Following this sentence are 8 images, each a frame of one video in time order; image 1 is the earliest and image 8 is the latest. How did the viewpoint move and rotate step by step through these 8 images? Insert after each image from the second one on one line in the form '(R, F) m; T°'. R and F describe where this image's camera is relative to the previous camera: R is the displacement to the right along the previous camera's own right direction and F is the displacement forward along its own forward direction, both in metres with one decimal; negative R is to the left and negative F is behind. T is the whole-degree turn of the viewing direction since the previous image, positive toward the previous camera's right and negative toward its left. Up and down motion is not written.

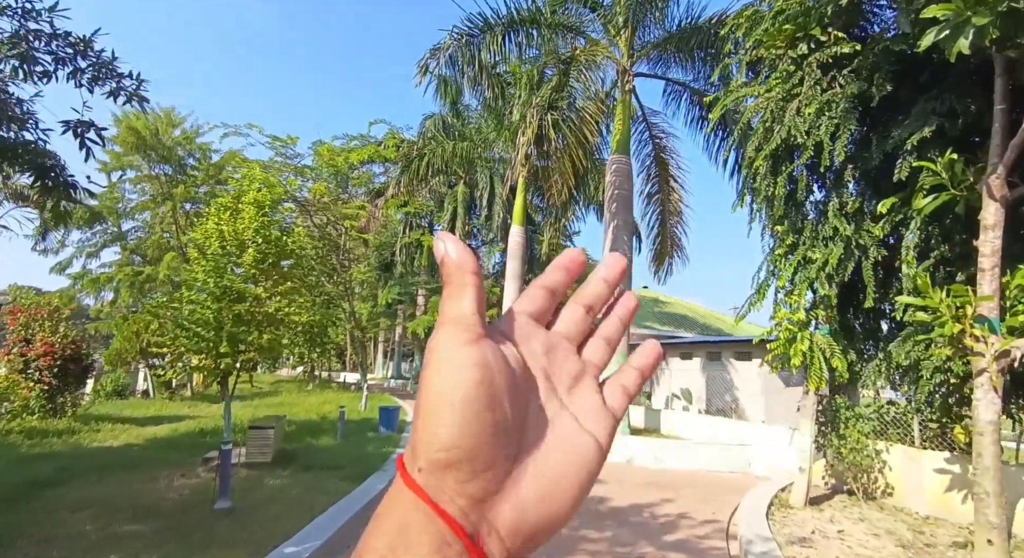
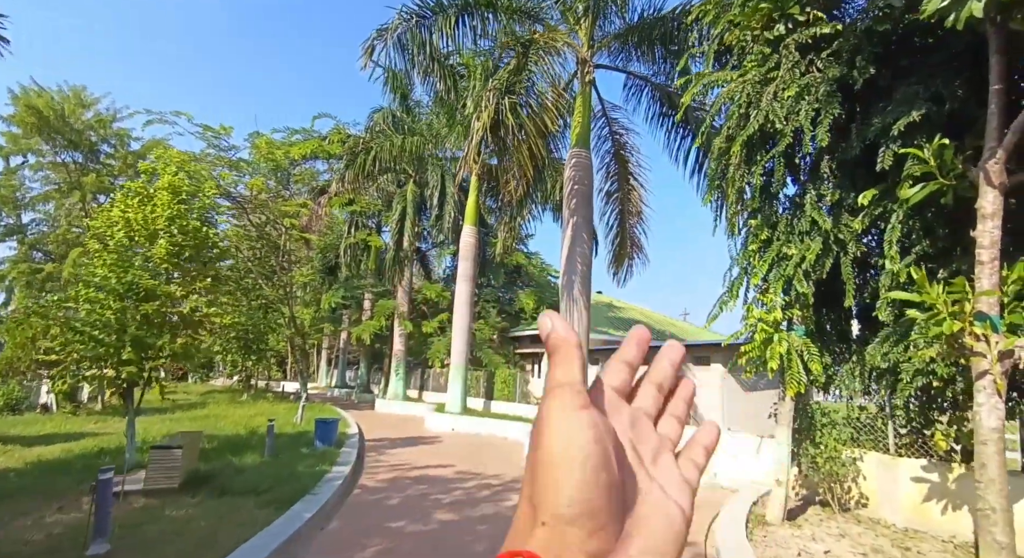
(0.0, +0.7) m; +5°
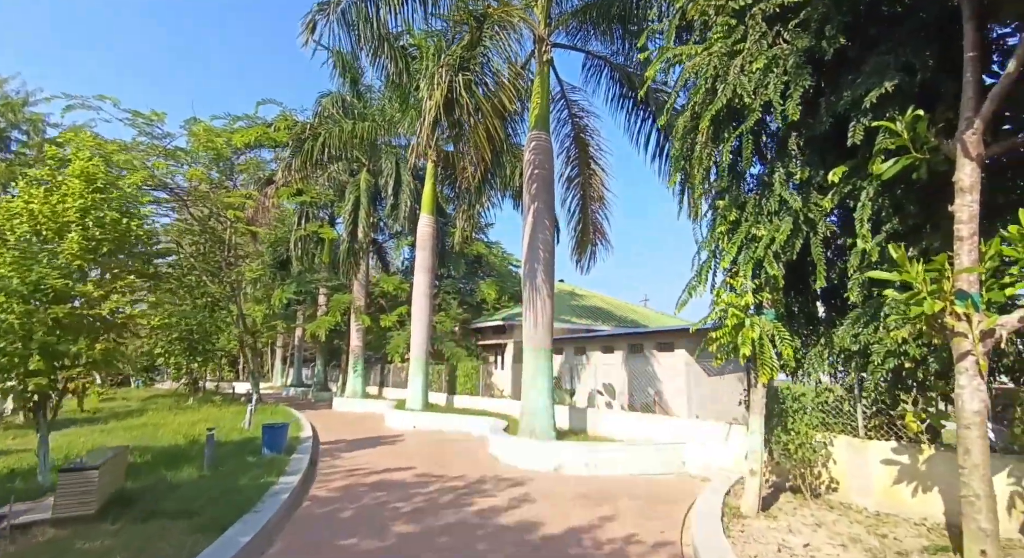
(0.0, +0.4) m; +4°
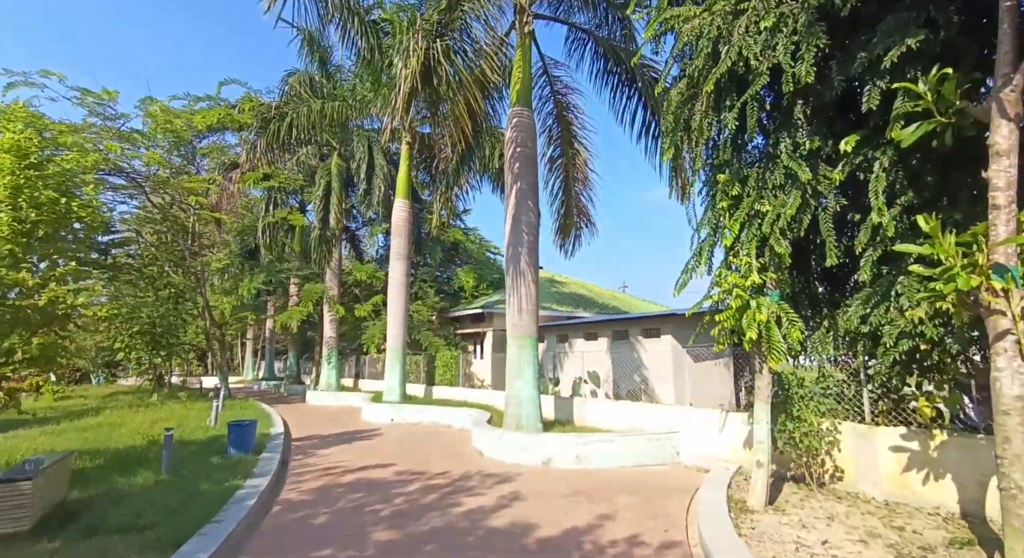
(-0.1, +0.5) m; +3°
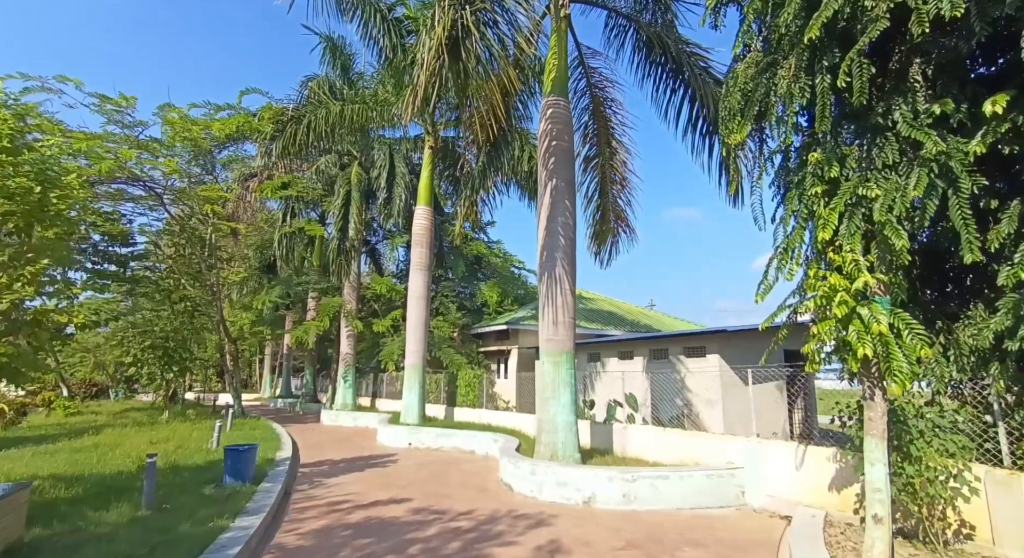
(-0.2, +1.0) m; -2°
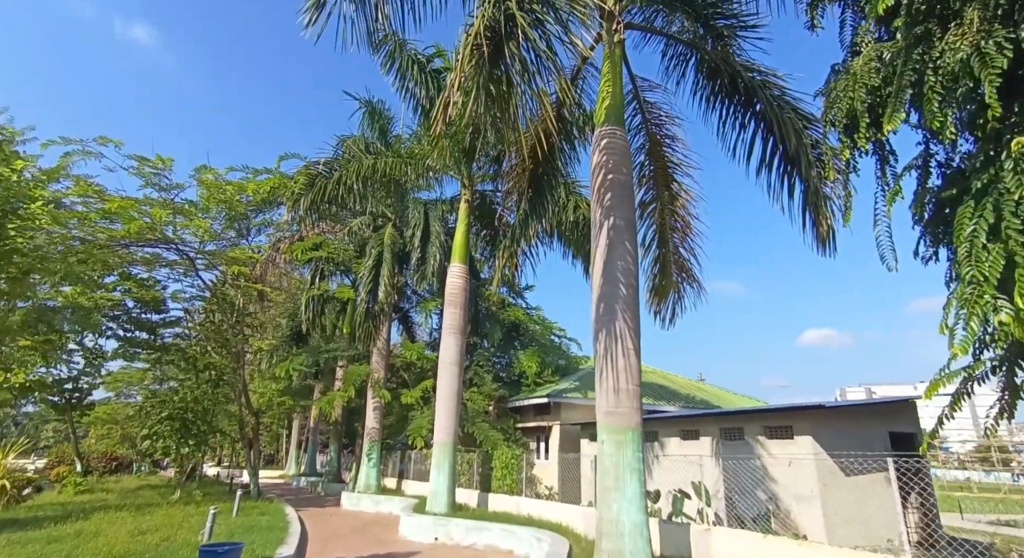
(-0.2, +1.4) m; -4°
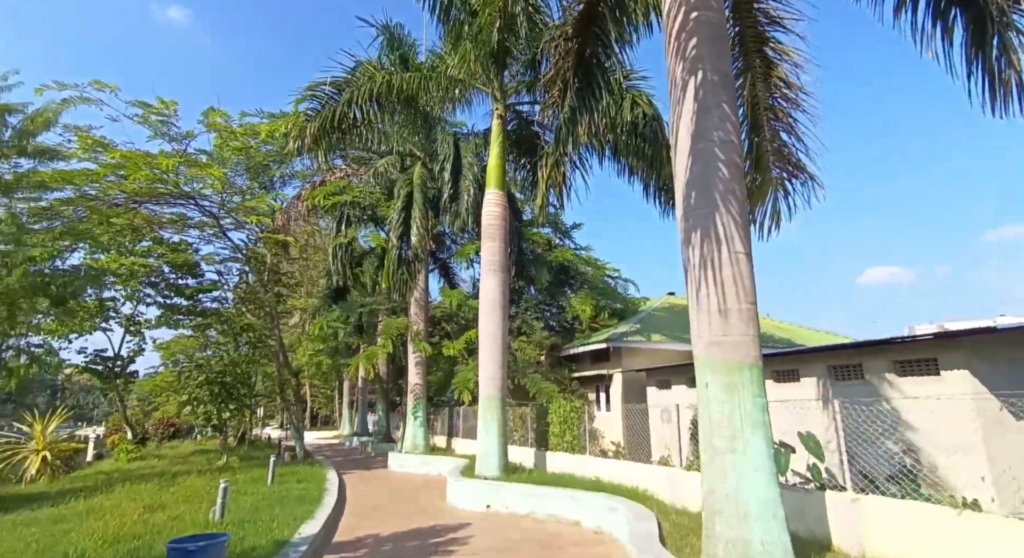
(-0.1, +1.8) m; -5°
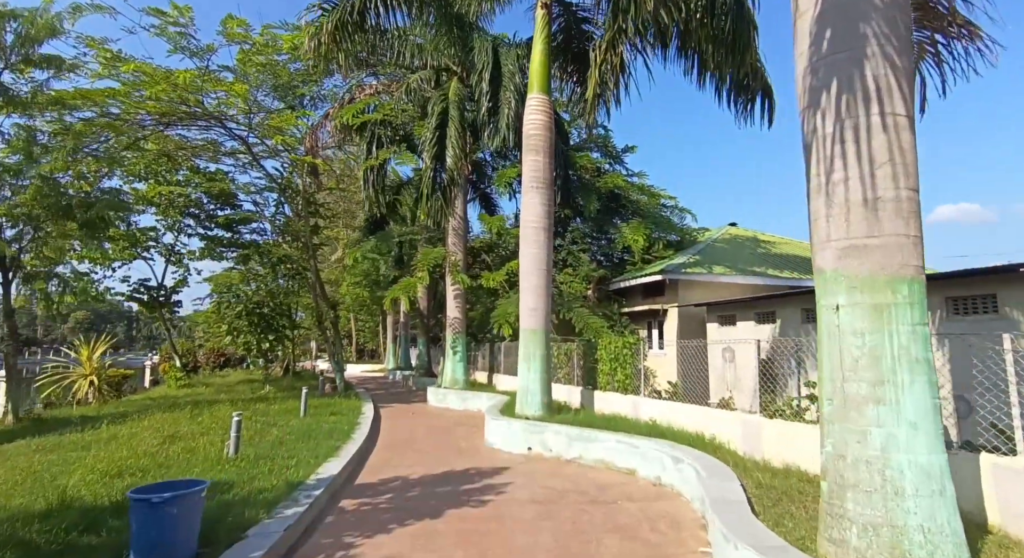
(0.0, +1.2) m; -5°
